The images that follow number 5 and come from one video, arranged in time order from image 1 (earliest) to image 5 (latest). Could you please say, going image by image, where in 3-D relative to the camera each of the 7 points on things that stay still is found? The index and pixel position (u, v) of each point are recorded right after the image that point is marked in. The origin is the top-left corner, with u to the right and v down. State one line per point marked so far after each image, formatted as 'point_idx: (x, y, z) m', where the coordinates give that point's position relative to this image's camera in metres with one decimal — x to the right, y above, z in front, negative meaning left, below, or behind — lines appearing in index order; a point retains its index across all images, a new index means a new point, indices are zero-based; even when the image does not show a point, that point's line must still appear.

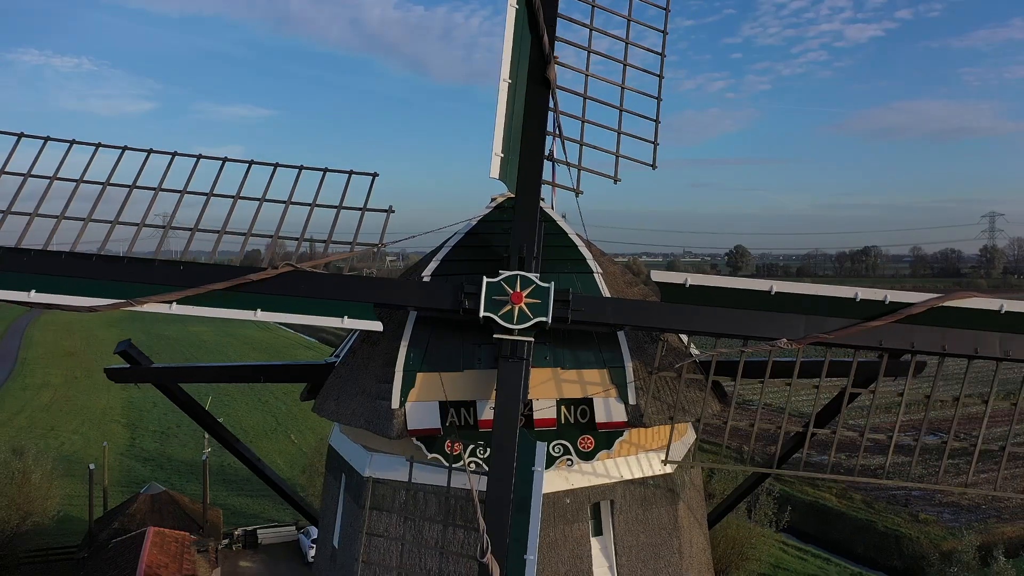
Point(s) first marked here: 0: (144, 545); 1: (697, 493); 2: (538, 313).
0: (-6.4, -4.4, +10.6) m
1: (+1.4, -1.6, +4.8) m
2: (+0.2, -0.1, +3.6) m
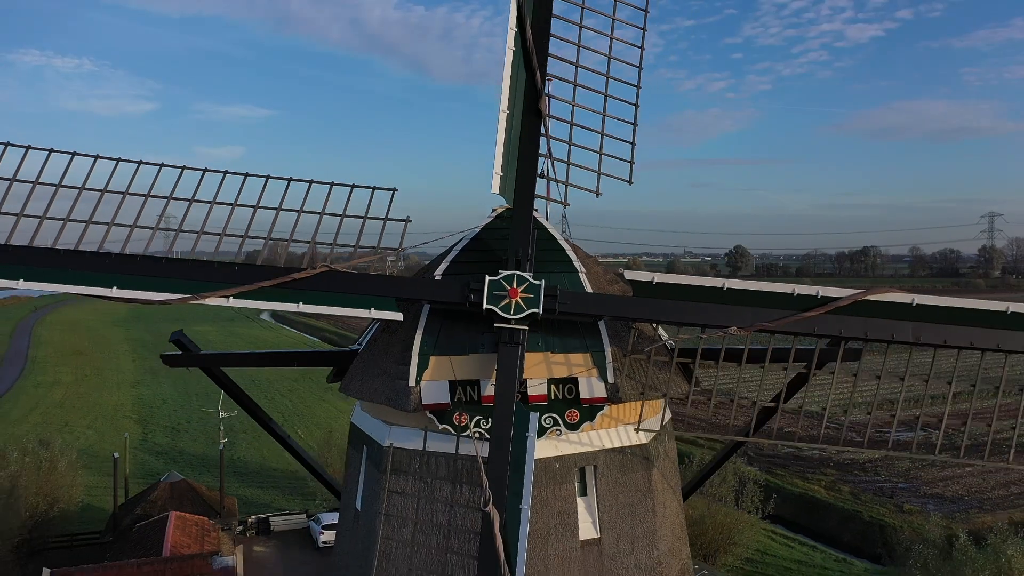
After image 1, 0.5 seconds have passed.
0: (-6.4, -4.4, +11.3) m
1: (+1.4, -1.6, +5.6) m
2: (+0.1, -0.1, +4.4) m
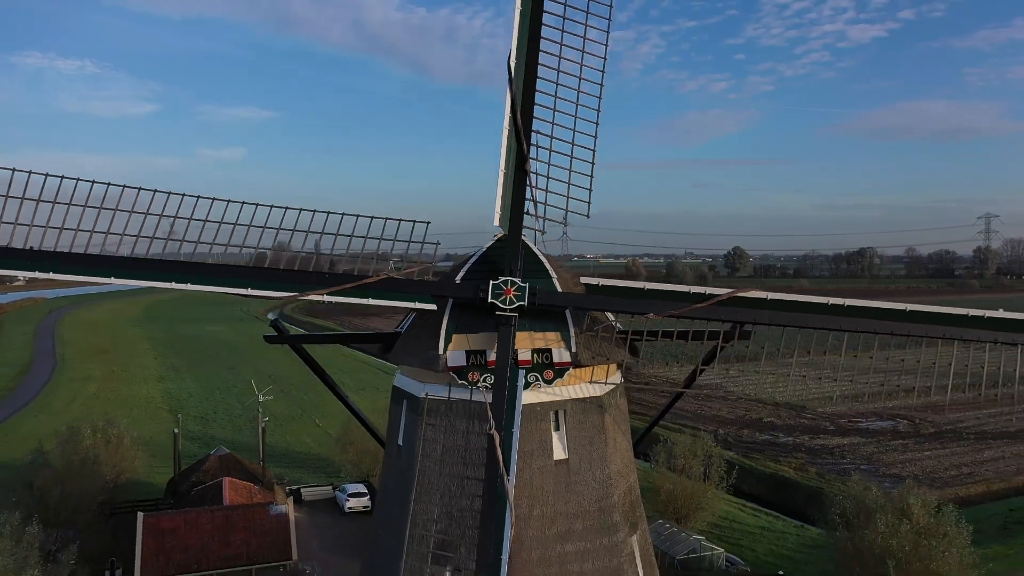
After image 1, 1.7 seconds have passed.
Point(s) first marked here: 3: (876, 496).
0: (-6.4, -4.4, +13.6) m
1: (+1.4, -1.6, +7.8) m
2: (+0.1, -0.1, +6.7) m
3: (+7.6, -4.3, +12.7) m
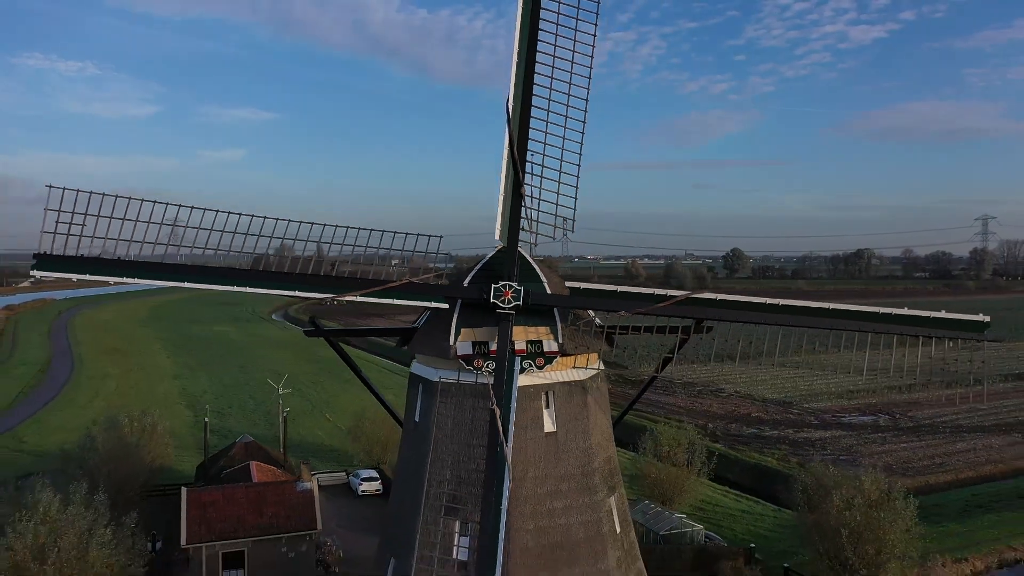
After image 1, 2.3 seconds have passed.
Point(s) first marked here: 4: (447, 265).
0: (-6.4, -4.5, +15.1) m
1: (+1.3, -1.6, +9.3) m
2: (+0.1, -0.2, +8.2) m
3: (+7.6, -4.4, +14.2) m
4: (-1.1, +0.4, +10.0) m
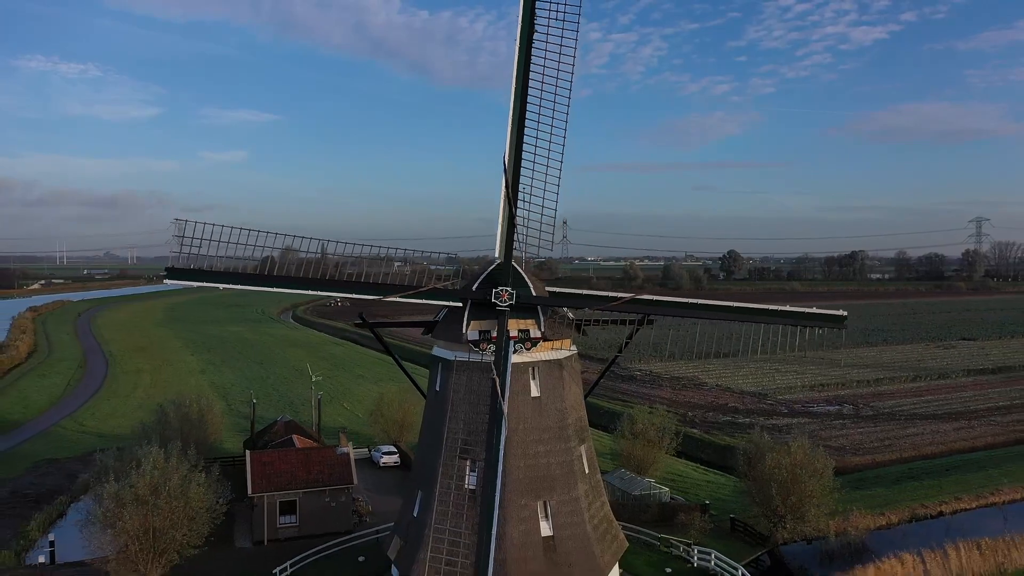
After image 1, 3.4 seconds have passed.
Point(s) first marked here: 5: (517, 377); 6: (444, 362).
0: (-6.5, -4.6, +18.3) m
1: (+1.3, -1.7, +12.5) m
2: (0.0, -0.2, +11.4) m
3: (+7.5, -4.5, +17.4) m
4: (-1.2, +0.4, +13.2) m
5: (+0.1, -1.7, +11.6) m
6: (-1.4, -1.5, +12.2) m
